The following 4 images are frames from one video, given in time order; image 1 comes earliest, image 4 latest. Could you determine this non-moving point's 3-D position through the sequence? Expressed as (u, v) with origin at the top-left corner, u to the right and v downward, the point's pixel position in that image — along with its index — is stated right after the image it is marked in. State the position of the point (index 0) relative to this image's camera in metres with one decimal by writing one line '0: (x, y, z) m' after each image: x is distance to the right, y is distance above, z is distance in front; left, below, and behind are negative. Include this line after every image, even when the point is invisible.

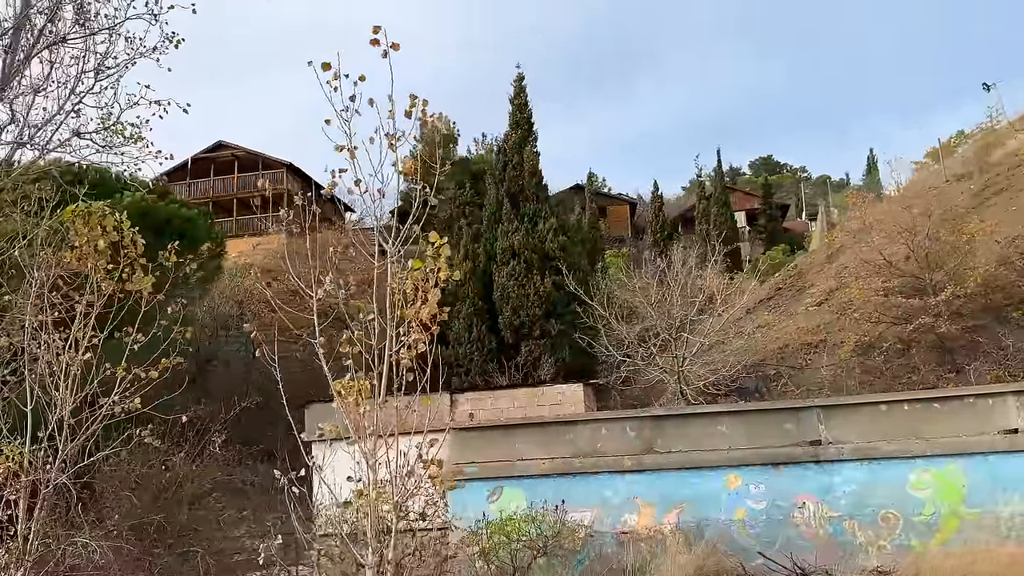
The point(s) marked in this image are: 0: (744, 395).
0: (+3.5, -1.6, +12.0) m
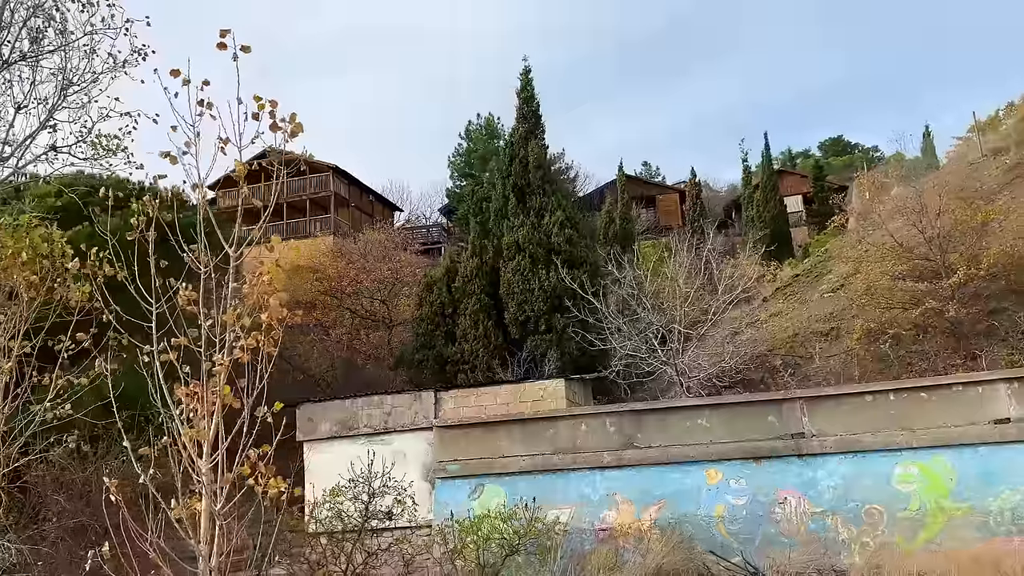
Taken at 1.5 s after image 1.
0: (+3.5, -1.4, +11.7) m
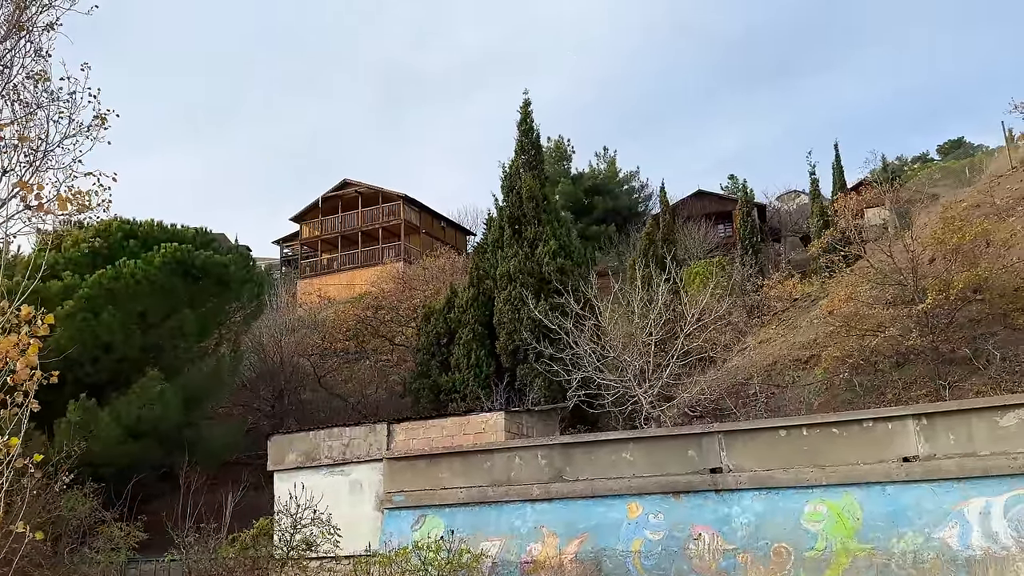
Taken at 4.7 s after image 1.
0: (+3.0, -1.8, +11.5) m
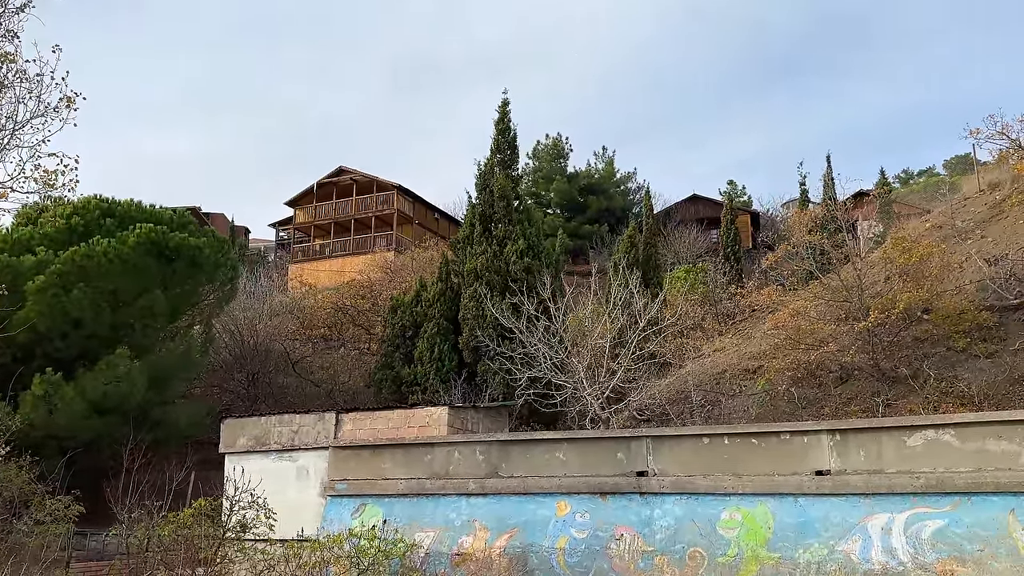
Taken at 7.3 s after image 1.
0: (+2.3, -2.0, +11.7) m
